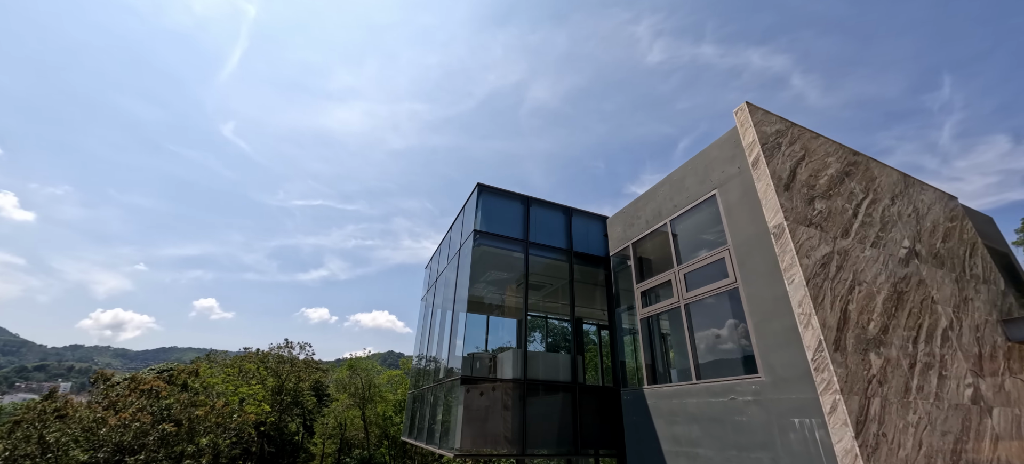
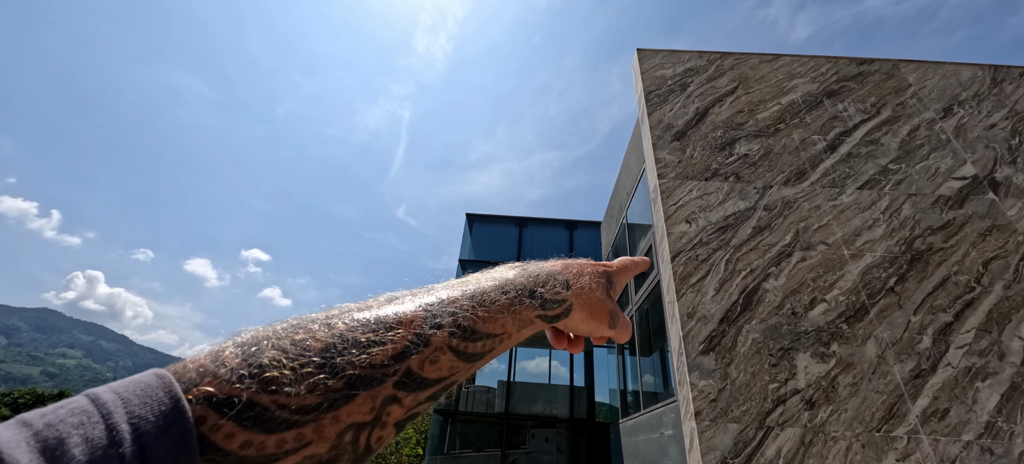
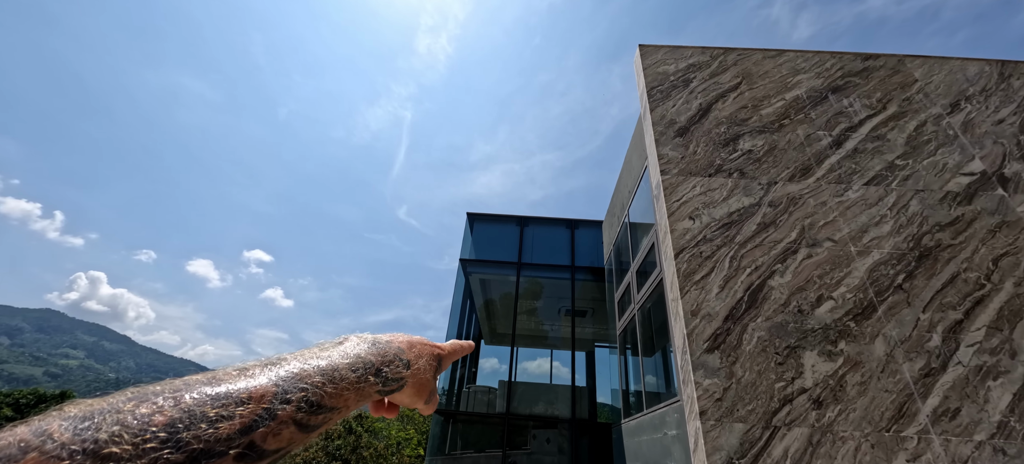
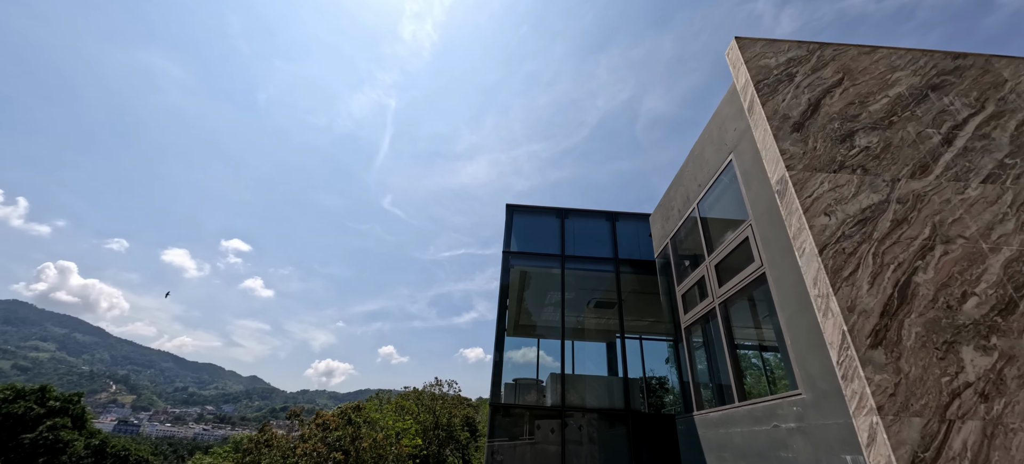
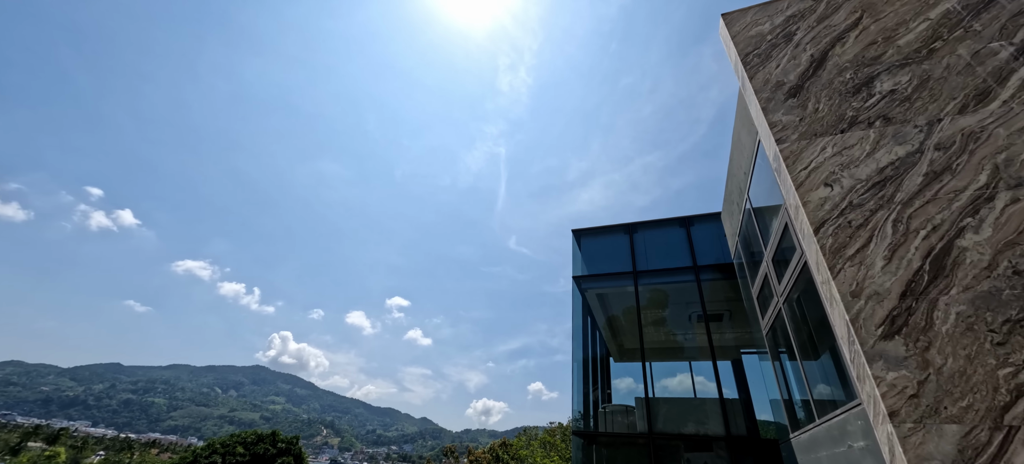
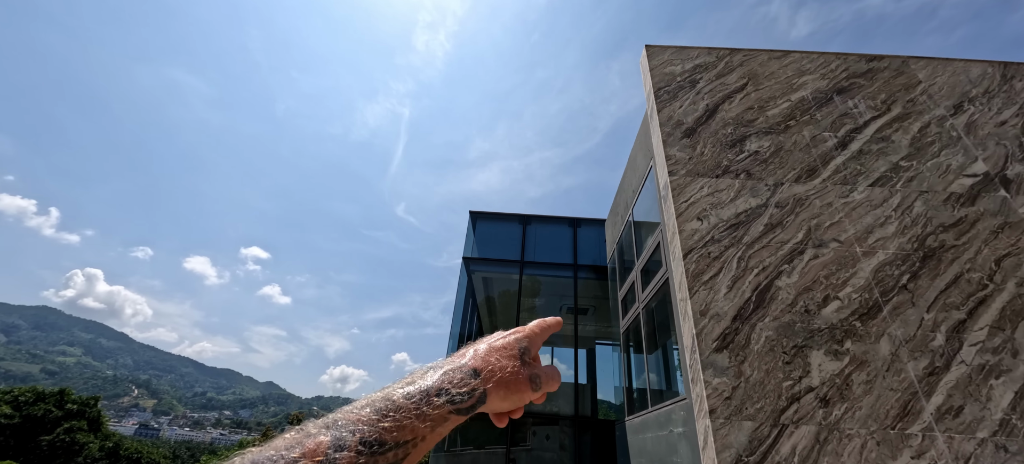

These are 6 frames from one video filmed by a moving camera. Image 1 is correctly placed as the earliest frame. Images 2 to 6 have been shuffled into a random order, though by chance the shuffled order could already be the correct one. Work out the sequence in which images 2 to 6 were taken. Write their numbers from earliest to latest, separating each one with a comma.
4, 6, 2, 3, 5
